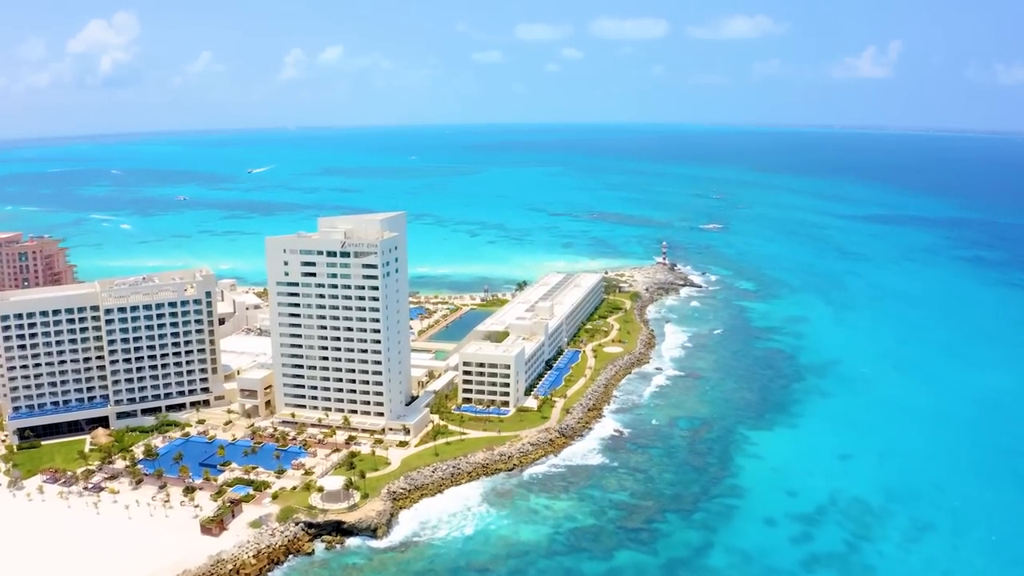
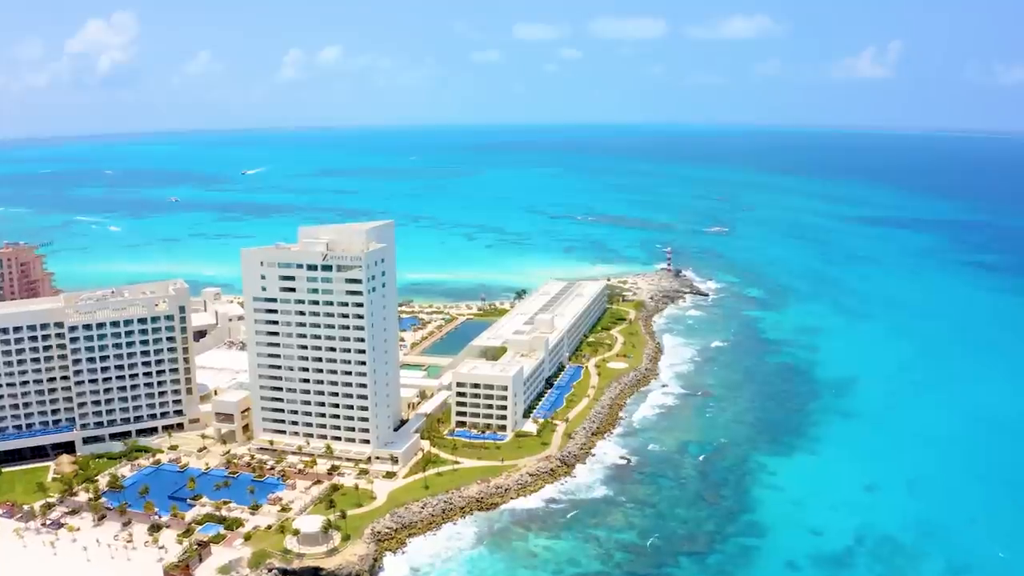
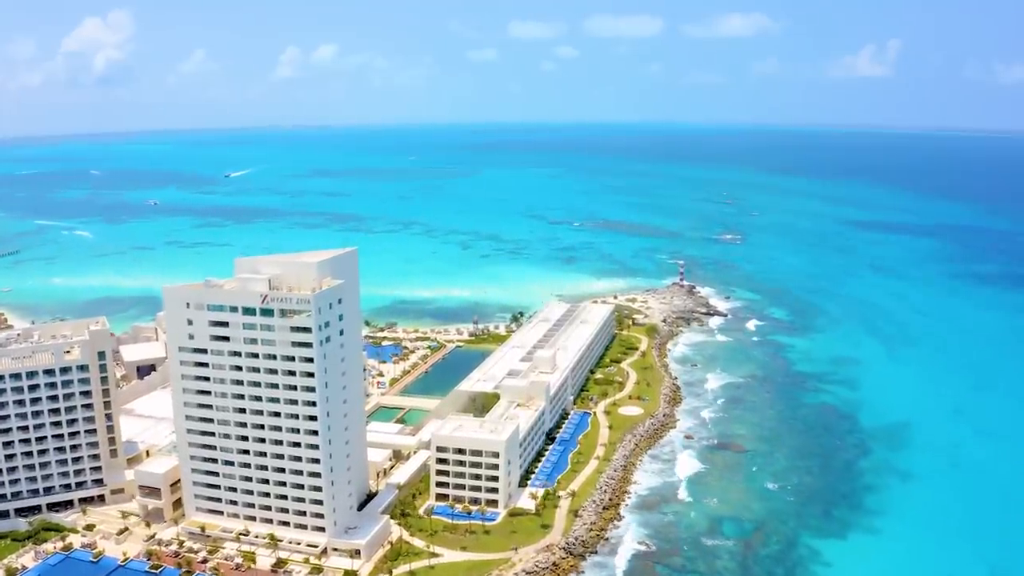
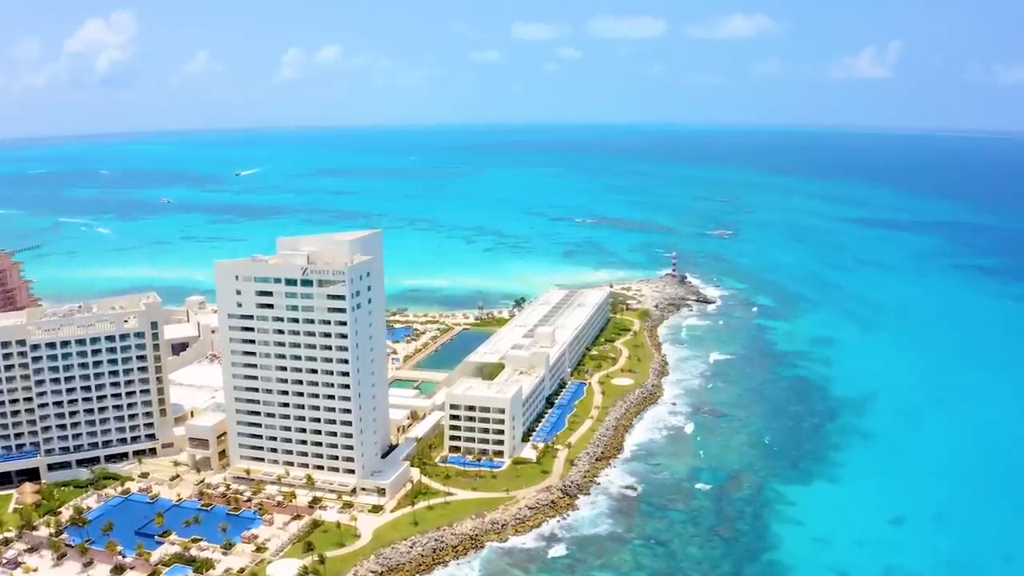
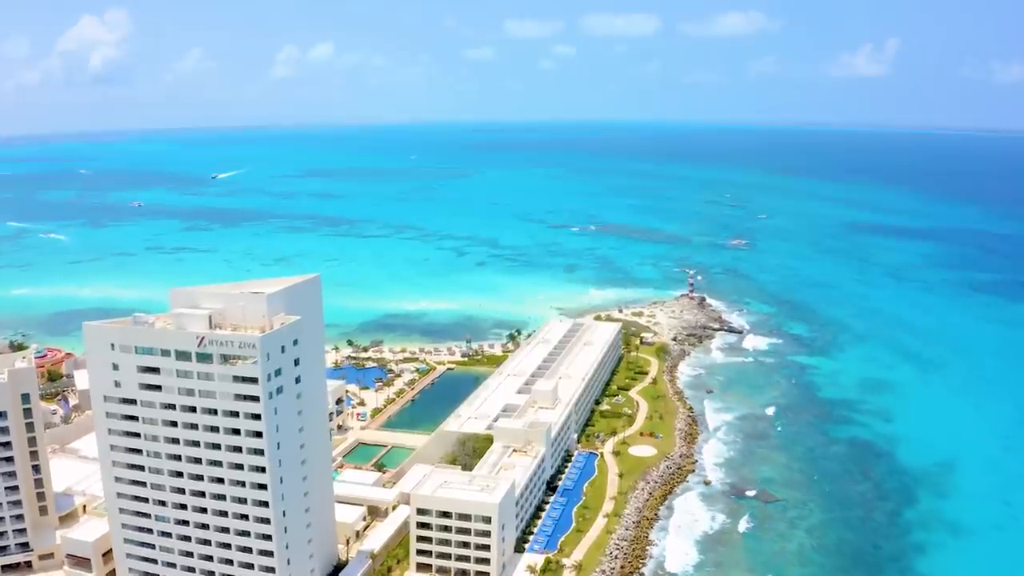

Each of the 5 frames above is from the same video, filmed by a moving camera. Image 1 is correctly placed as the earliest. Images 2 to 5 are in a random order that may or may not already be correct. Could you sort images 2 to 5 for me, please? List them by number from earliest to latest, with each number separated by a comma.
2, 4, 3, 5
